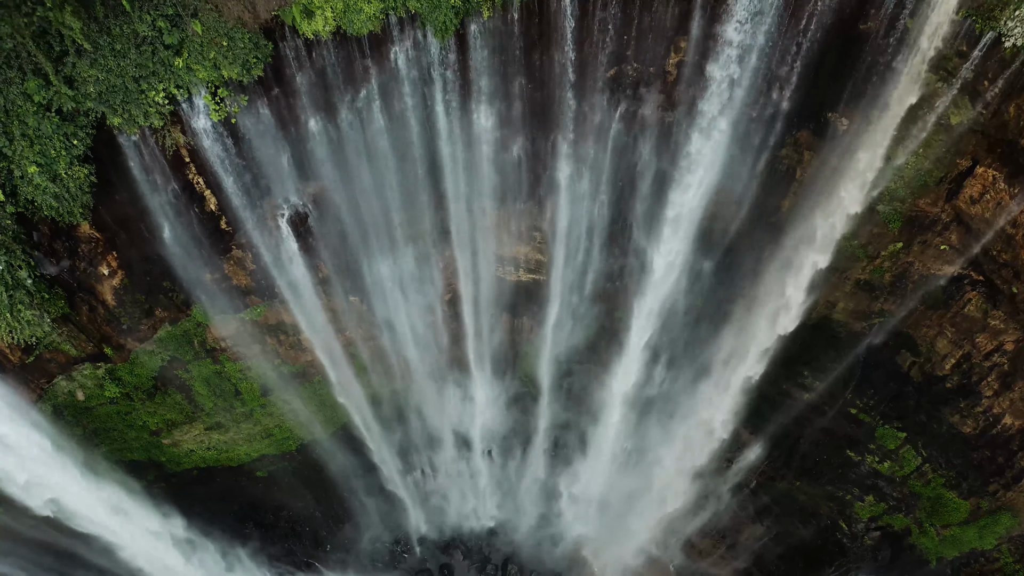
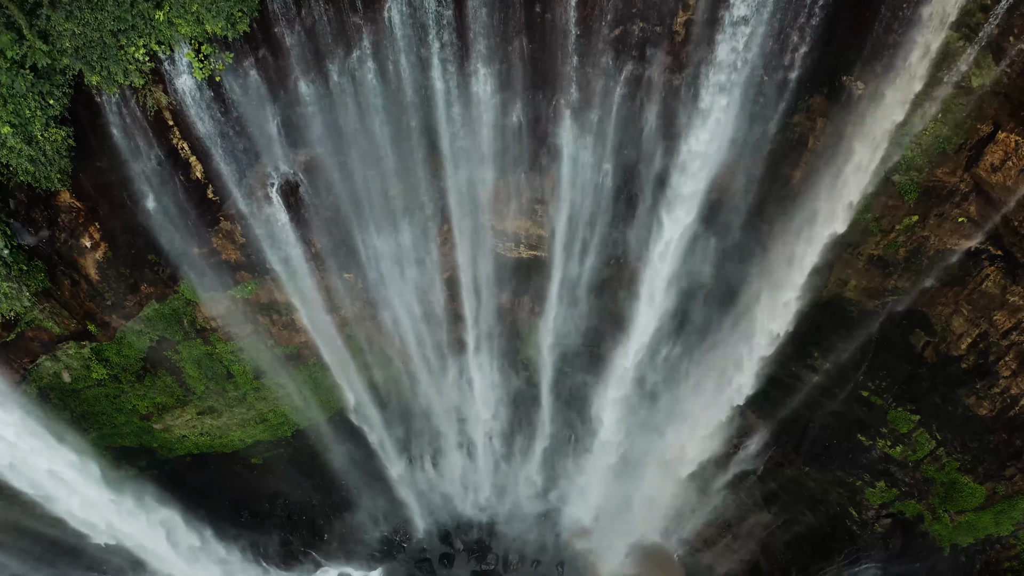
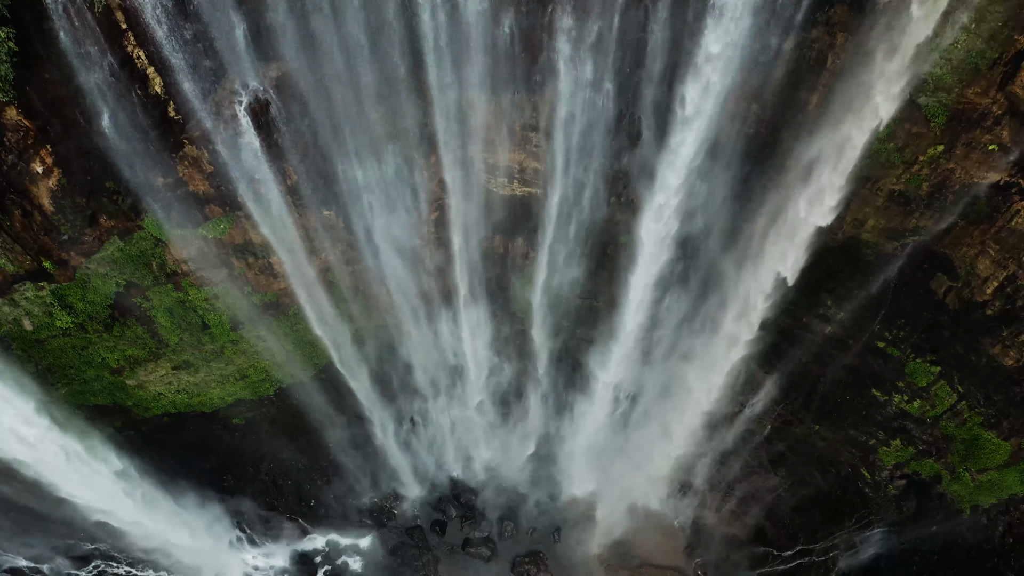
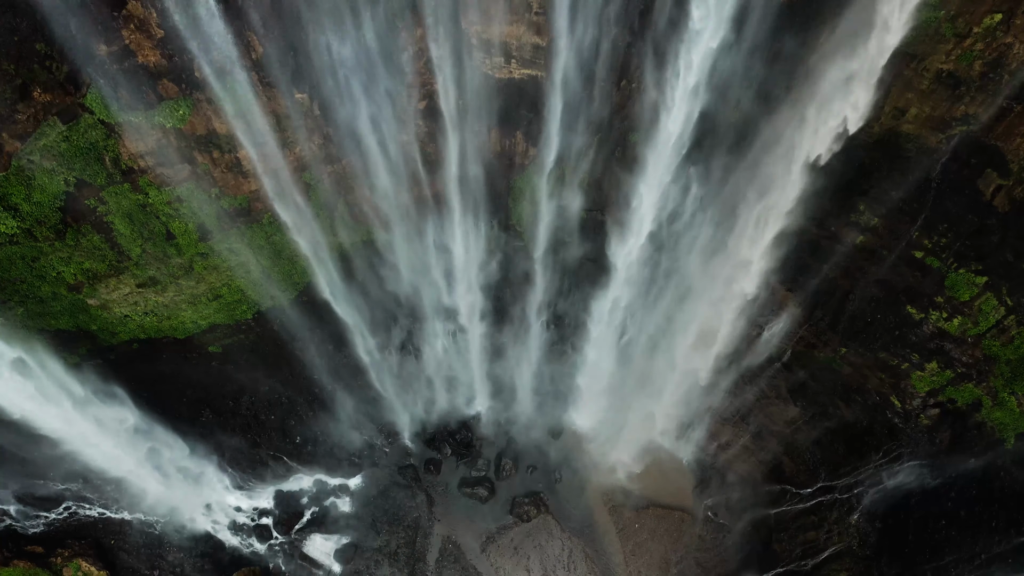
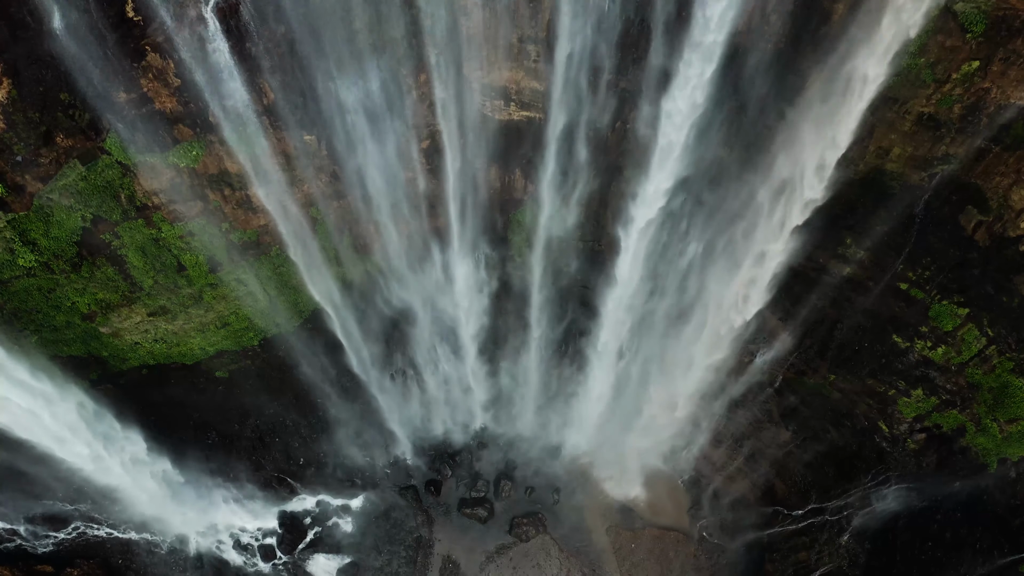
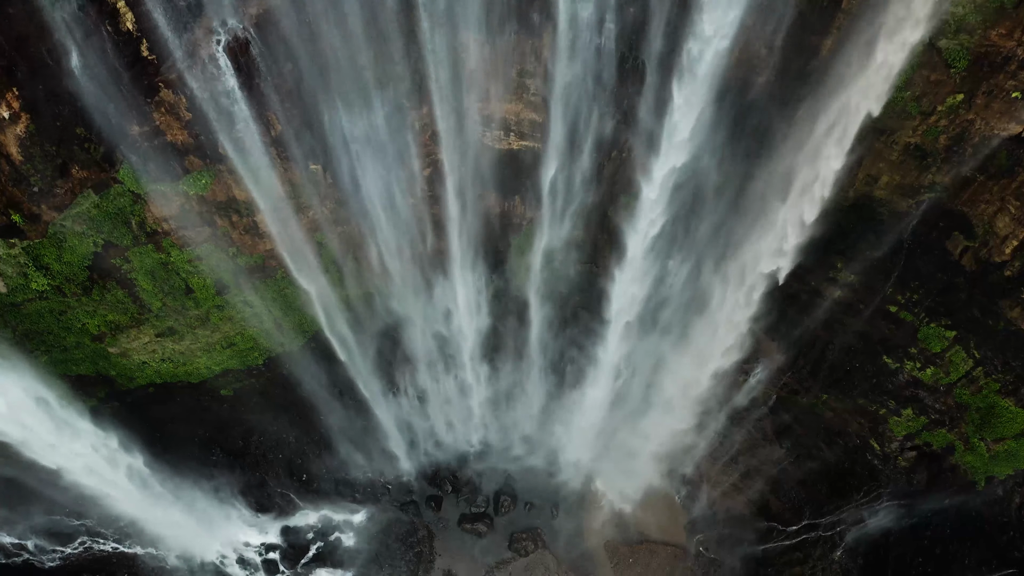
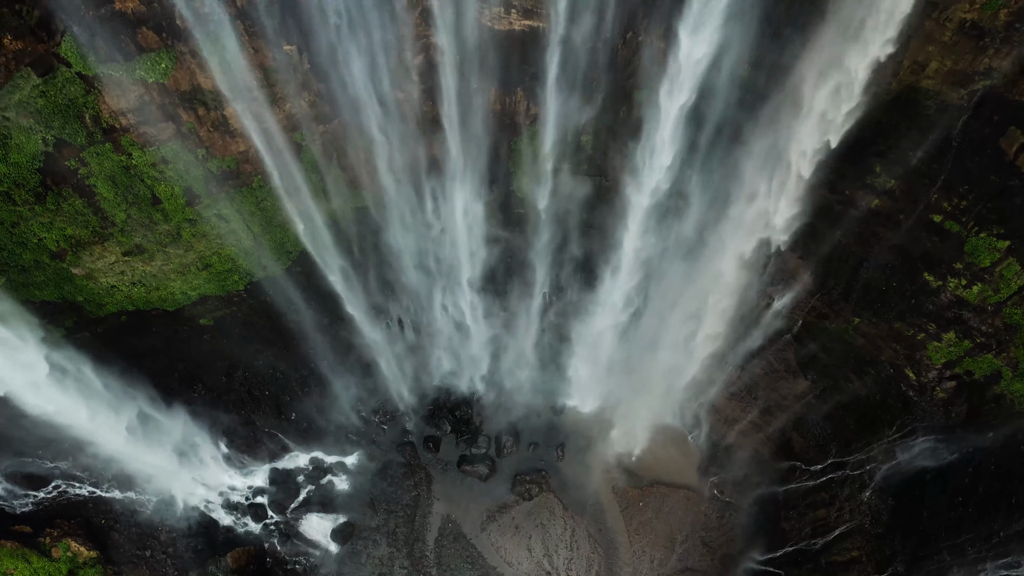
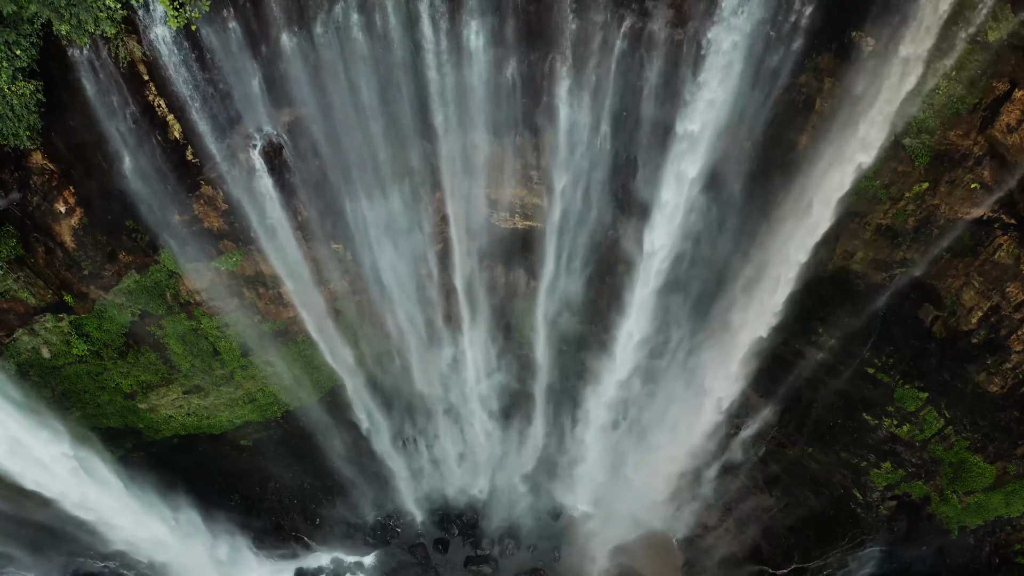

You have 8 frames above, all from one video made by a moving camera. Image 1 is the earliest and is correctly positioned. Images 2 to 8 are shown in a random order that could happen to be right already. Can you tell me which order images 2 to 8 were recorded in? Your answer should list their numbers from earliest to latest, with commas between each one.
2, 8, 3, 6, 5, 4, 7
